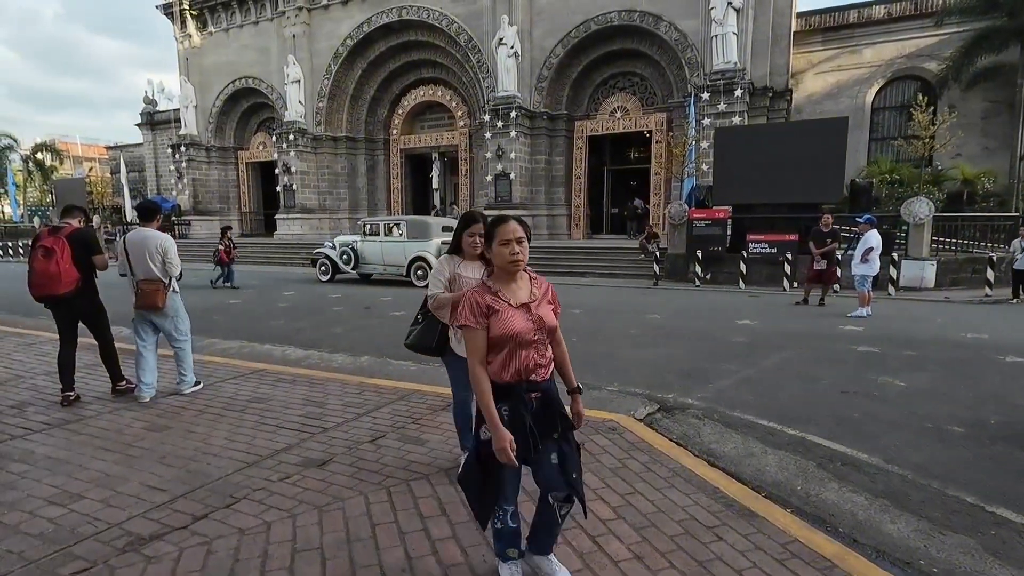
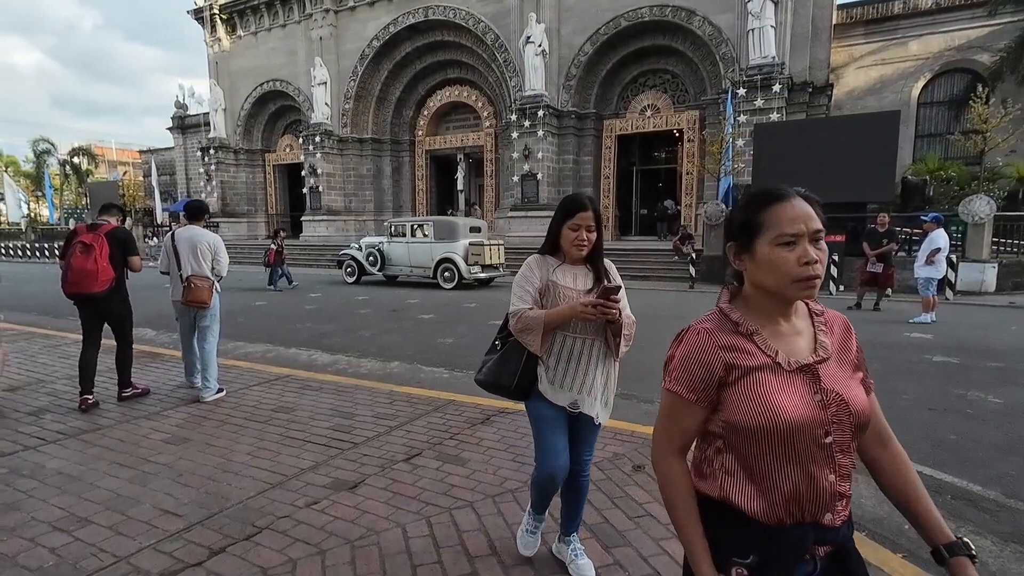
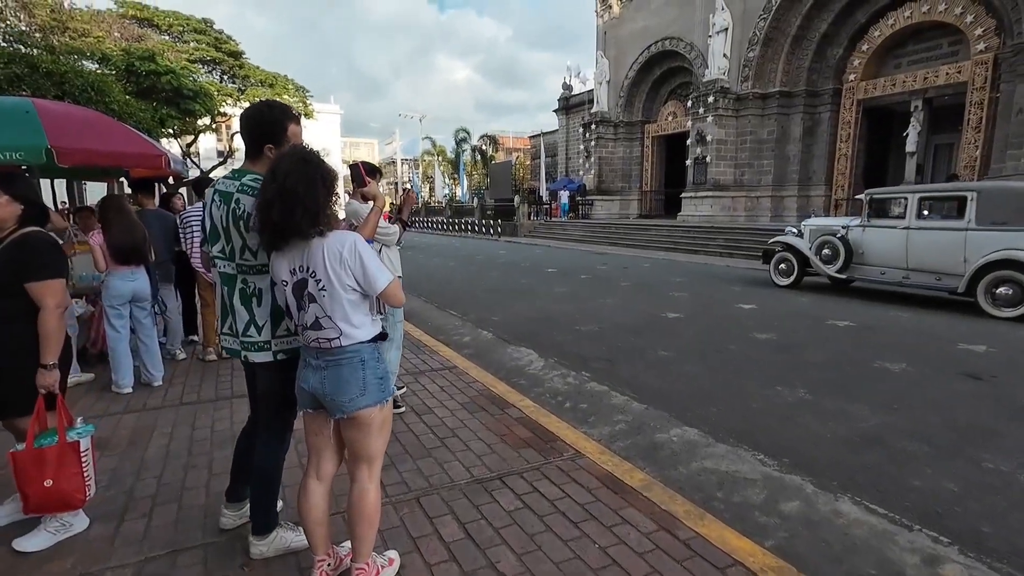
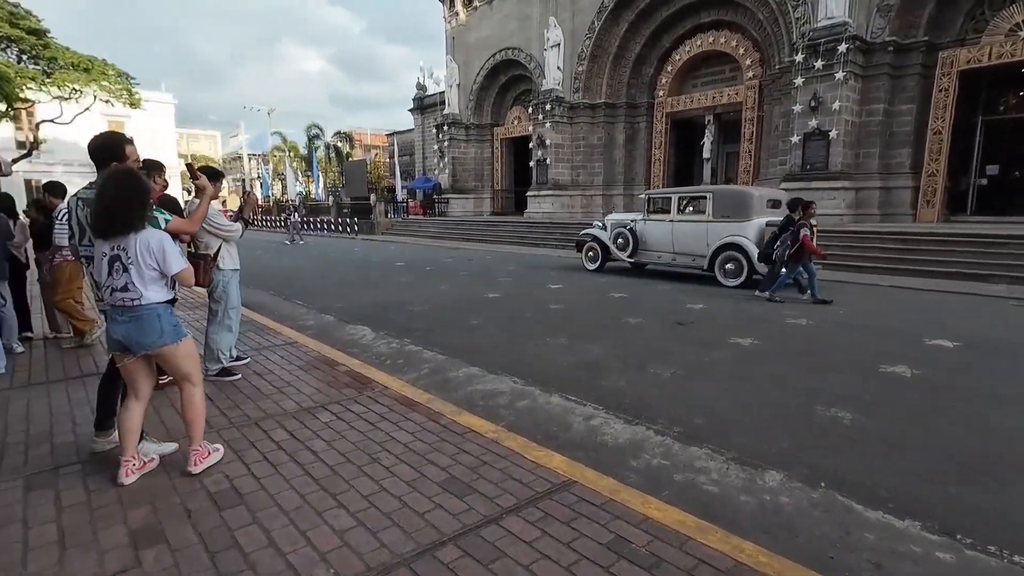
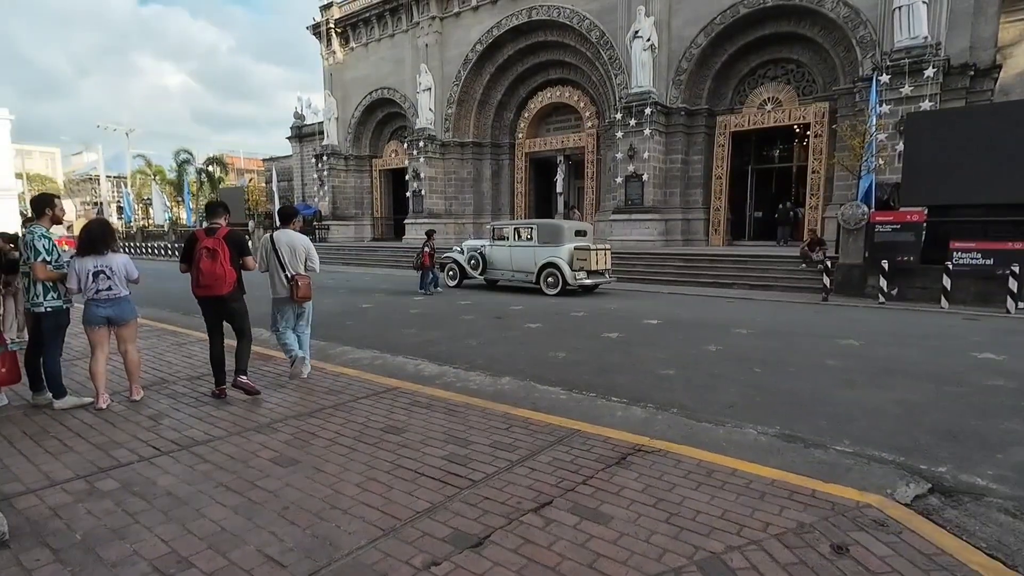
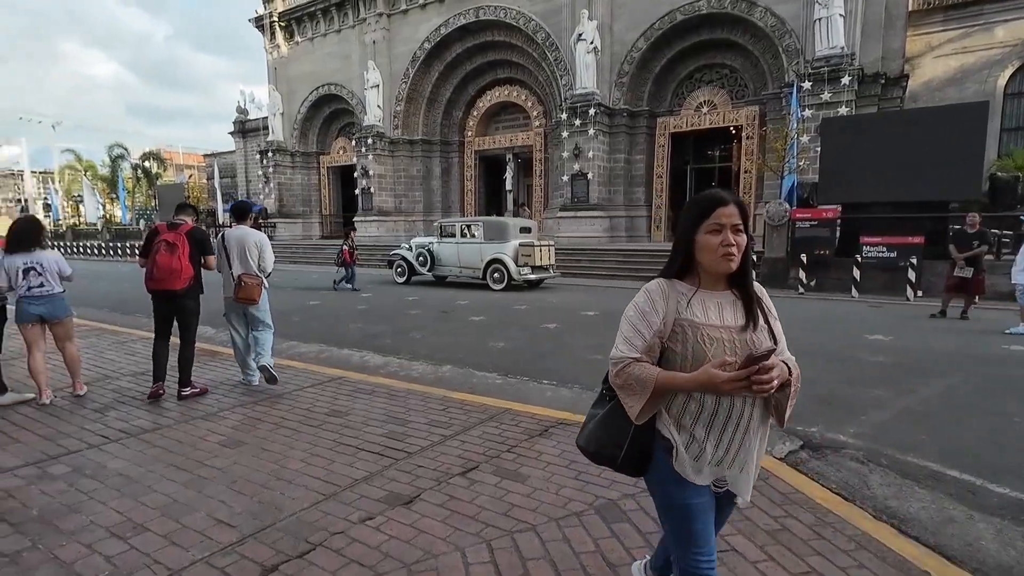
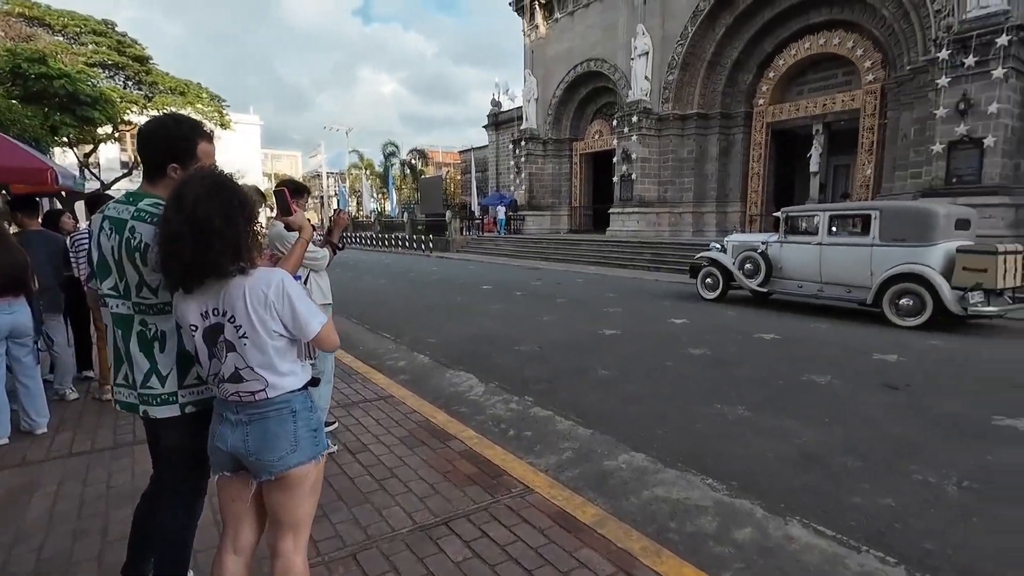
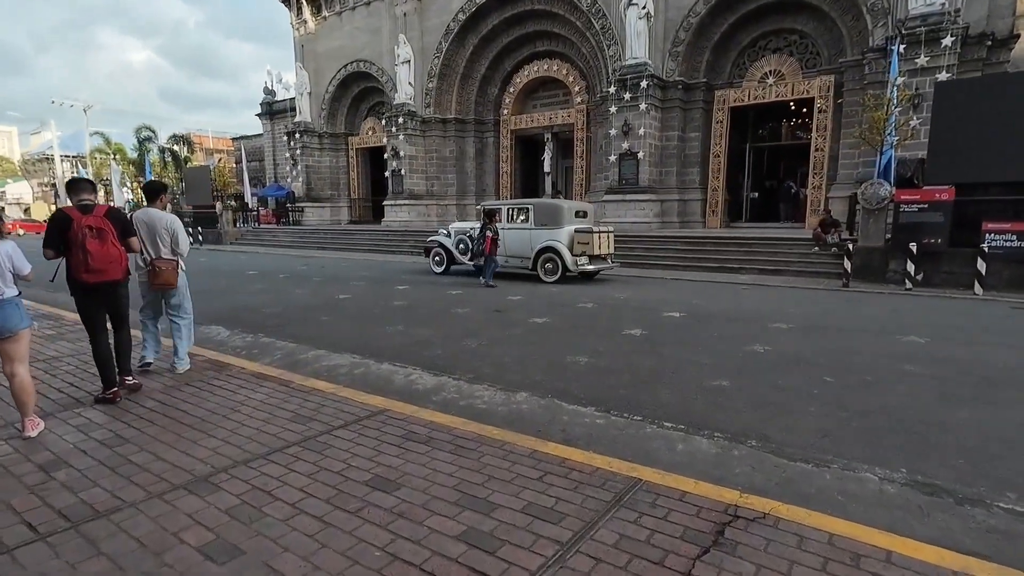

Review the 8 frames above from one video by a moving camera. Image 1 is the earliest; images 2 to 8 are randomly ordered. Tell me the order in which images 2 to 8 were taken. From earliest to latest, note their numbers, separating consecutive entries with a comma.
2, 6, 5, 8, 4, 3, 7
